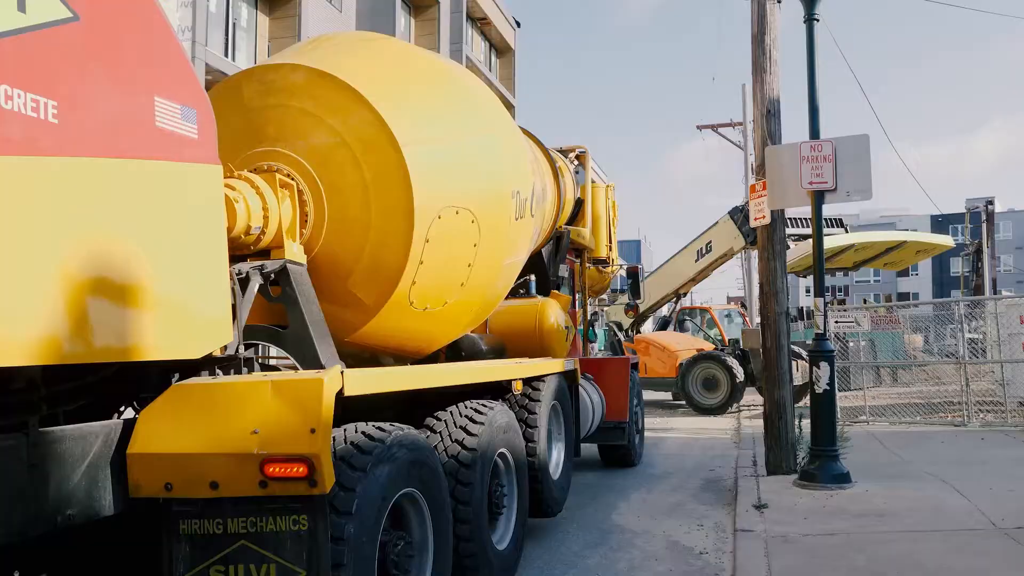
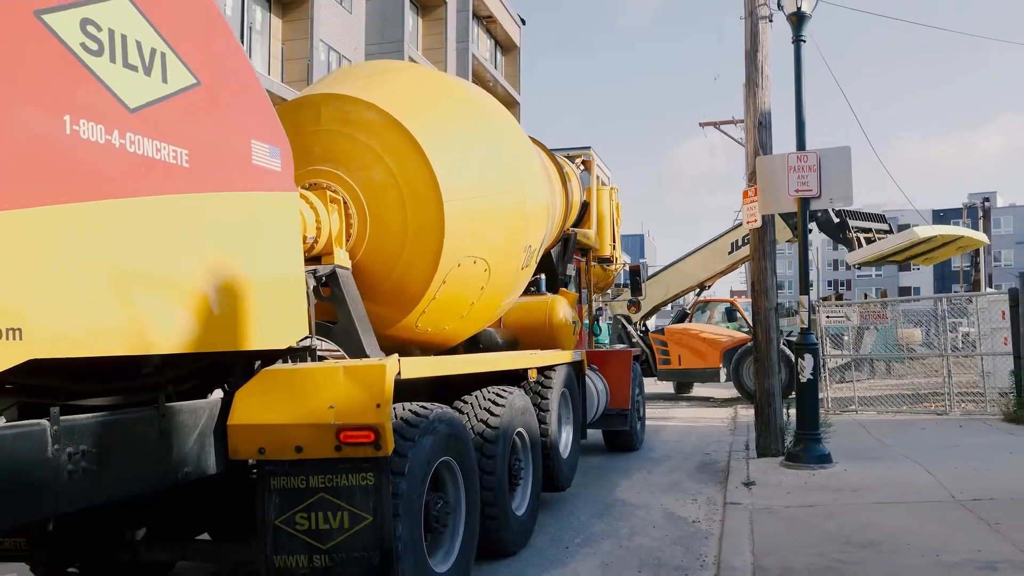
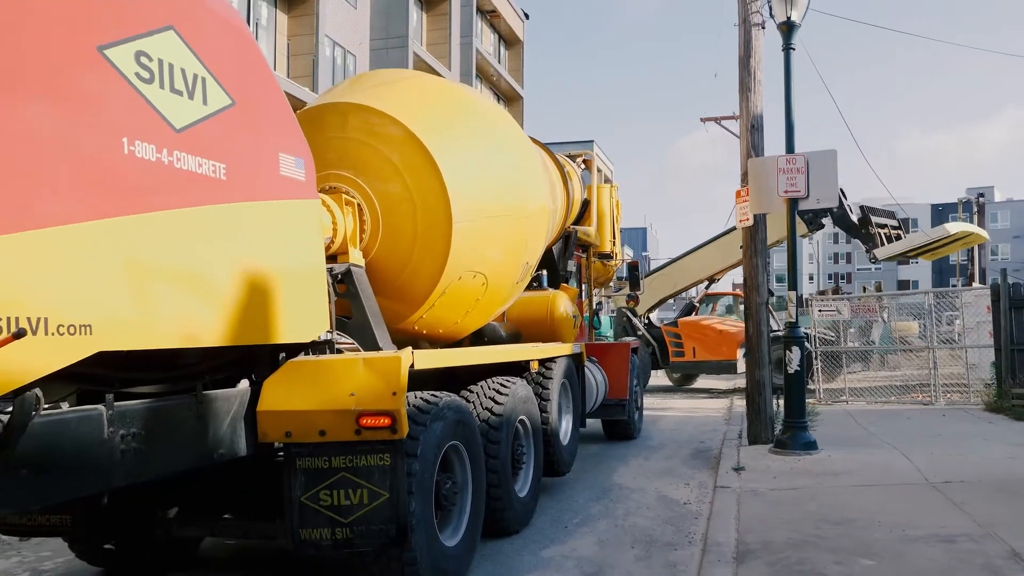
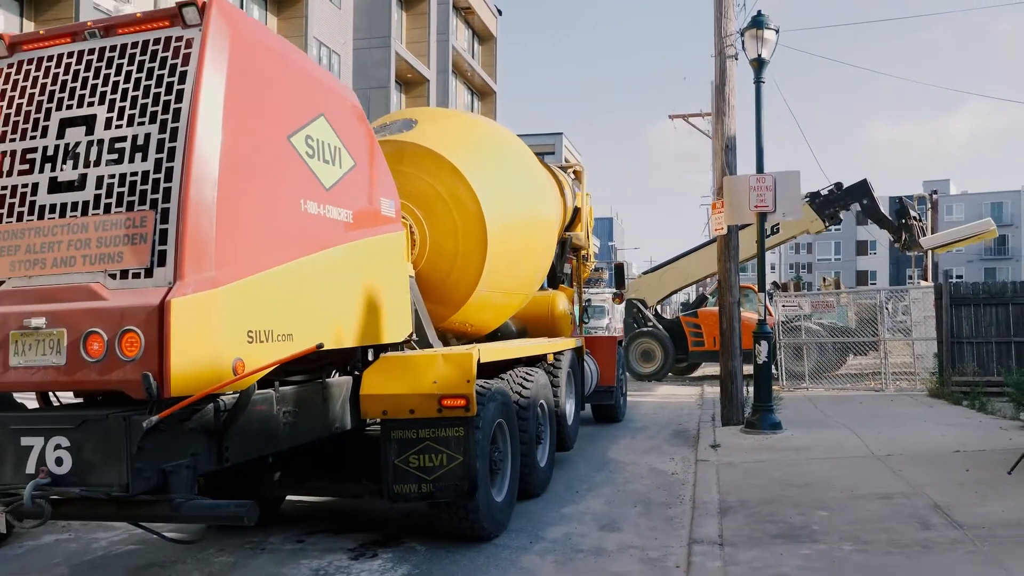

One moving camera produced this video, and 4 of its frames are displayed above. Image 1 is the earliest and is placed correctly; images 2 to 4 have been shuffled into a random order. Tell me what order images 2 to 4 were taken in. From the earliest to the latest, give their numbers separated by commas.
2, 3, 4
